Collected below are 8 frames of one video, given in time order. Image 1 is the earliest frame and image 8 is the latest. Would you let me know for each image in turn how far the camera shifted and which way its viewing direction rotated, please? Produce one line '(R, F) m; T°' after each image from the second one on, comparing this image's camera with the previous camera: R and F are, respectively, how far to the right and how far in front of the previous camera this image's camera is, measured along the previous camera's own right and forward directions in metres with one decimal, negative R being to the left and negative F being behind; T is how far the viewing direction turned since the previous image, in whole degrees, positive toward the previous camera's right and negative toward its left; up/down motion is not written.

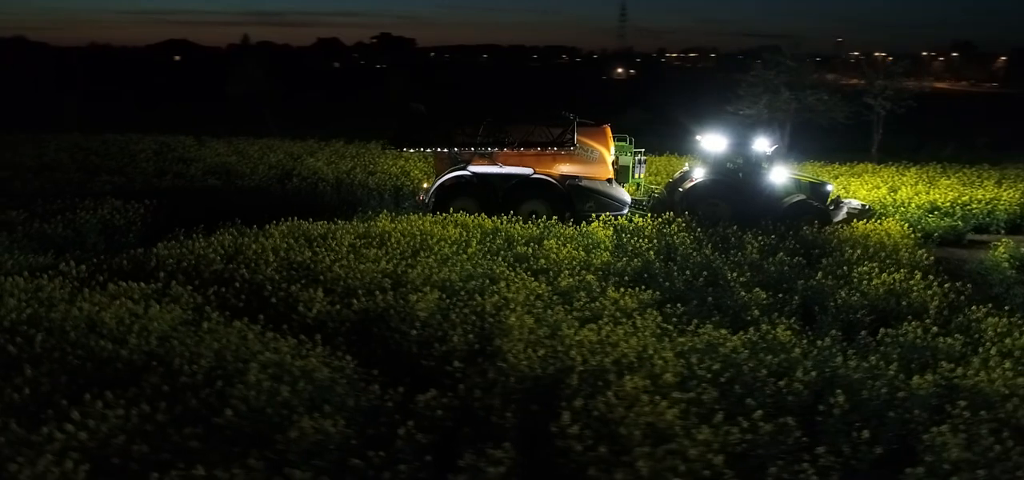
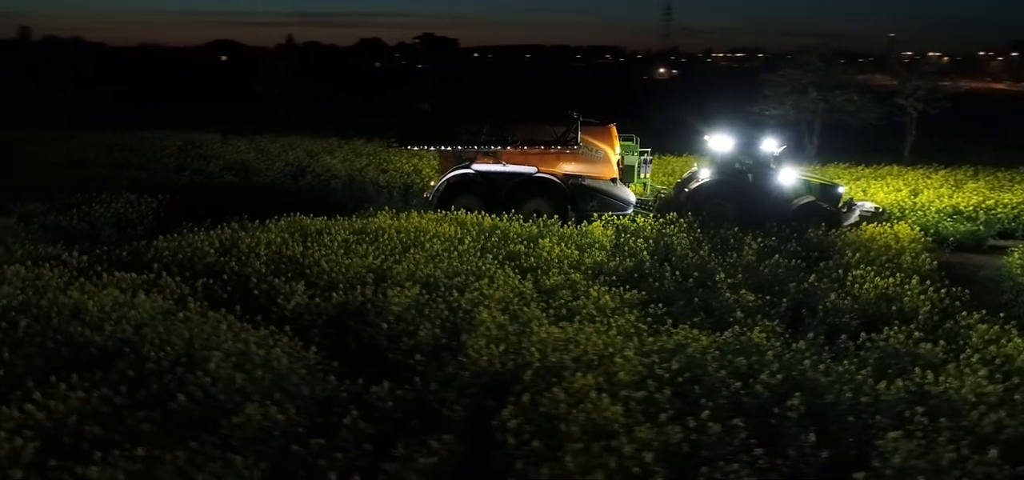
(+0.6, 0.0) m; -3°
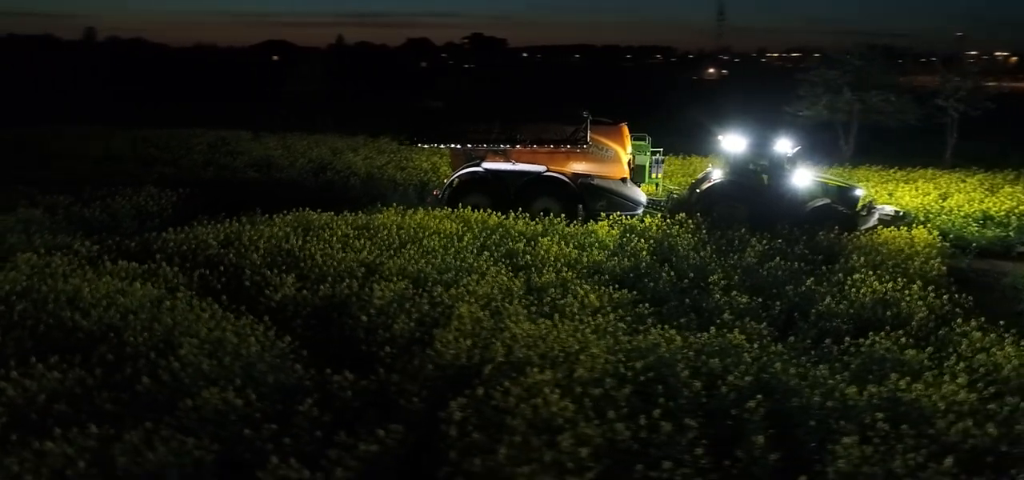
(+0.6, 0.0) m; -4°
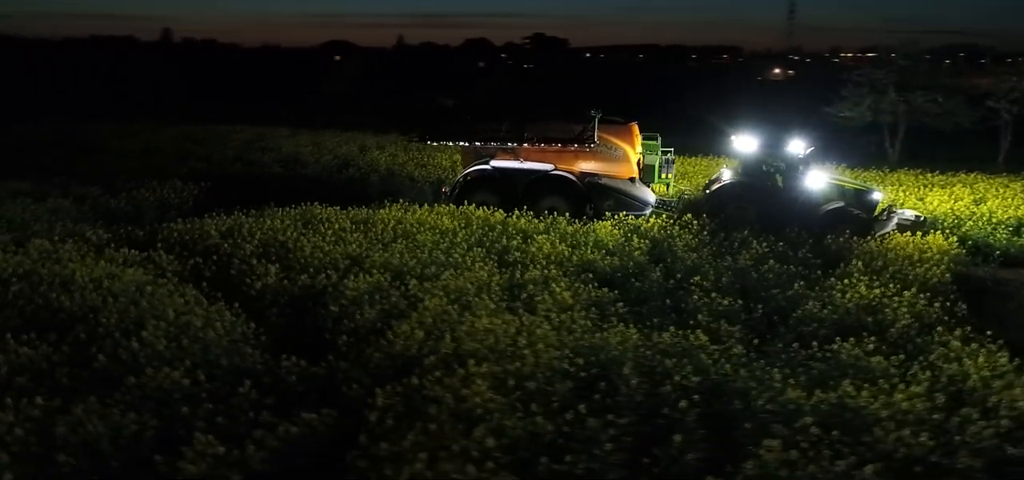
(+0.9, -0.1) m; -5°
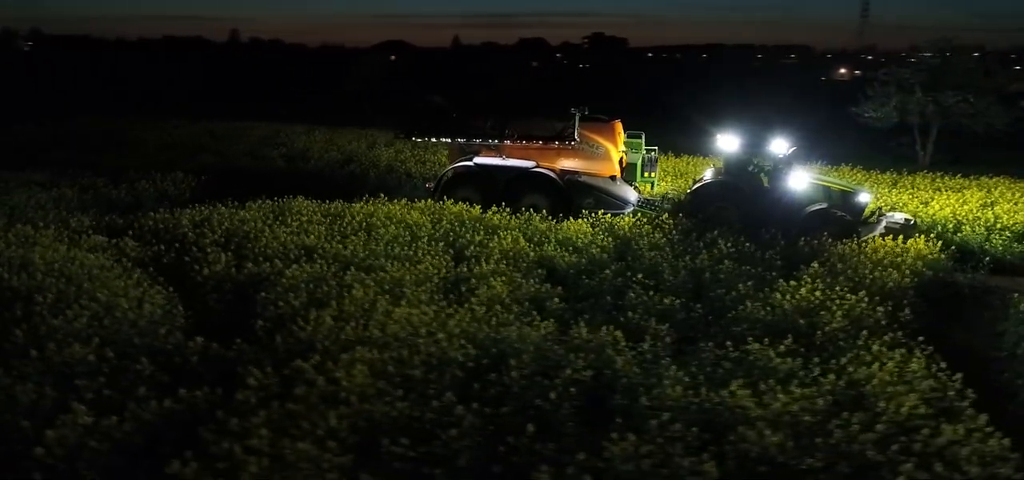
(+1.3, -0.1) m; -5°
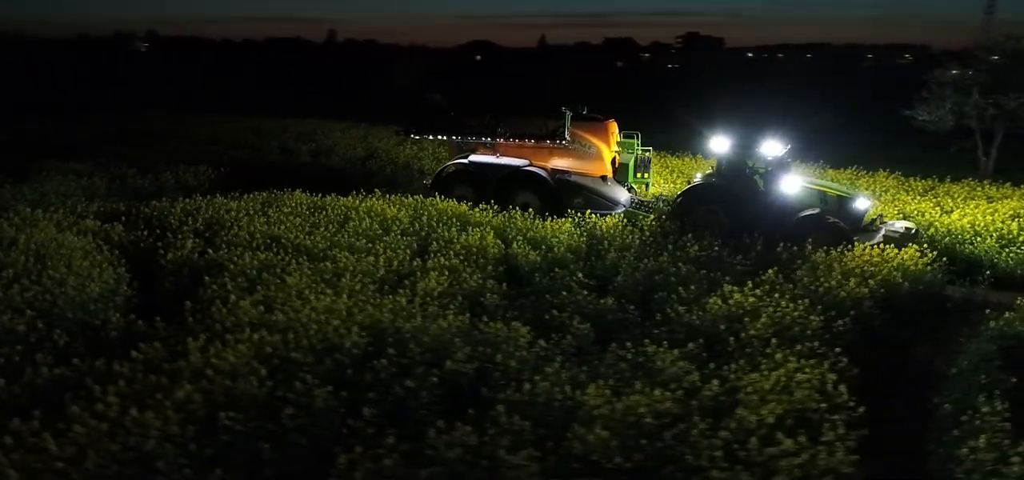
(+1.6, 0.0) m; -7°
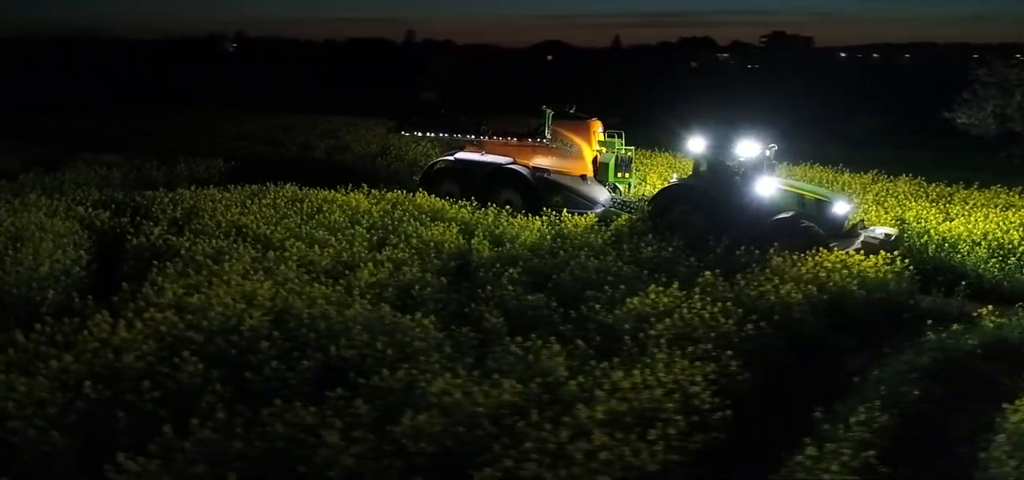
(+1.6, 0.0) m; -6°
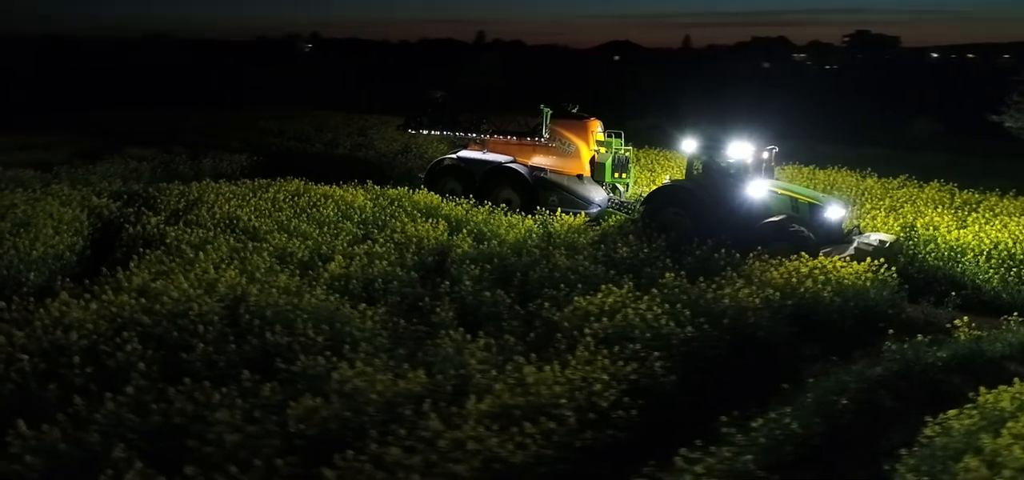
(+1.2, 0.0) m; -5°
